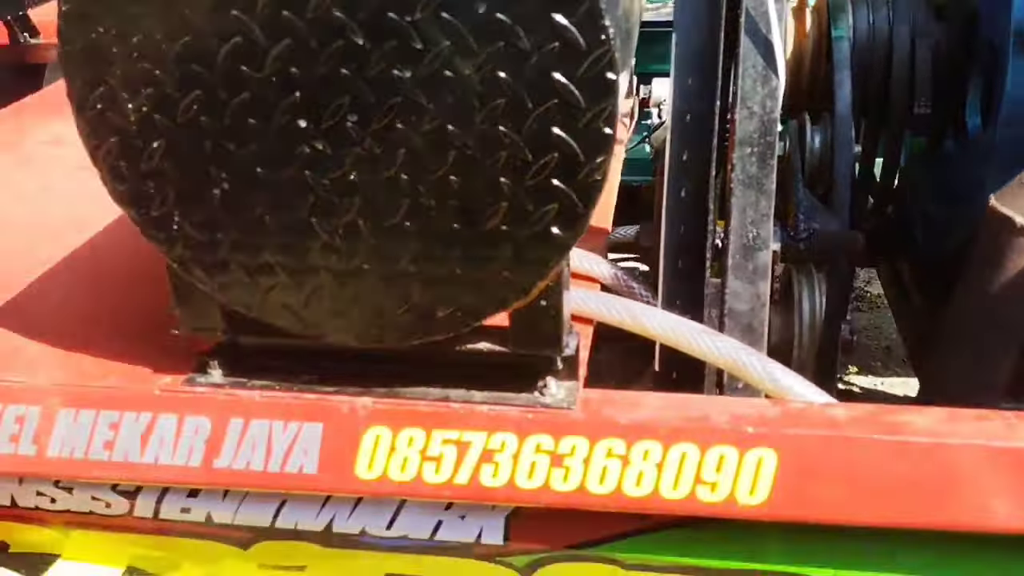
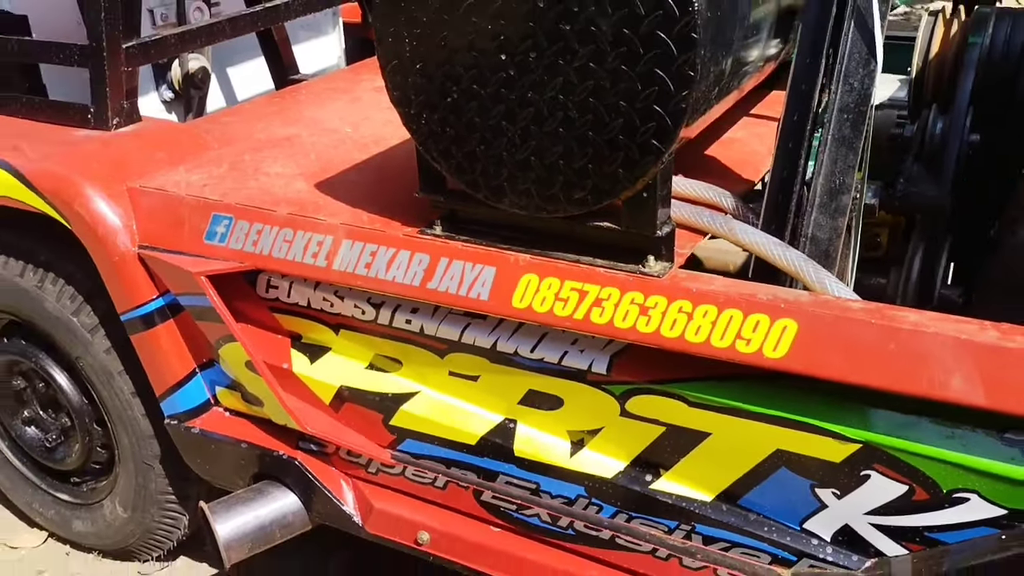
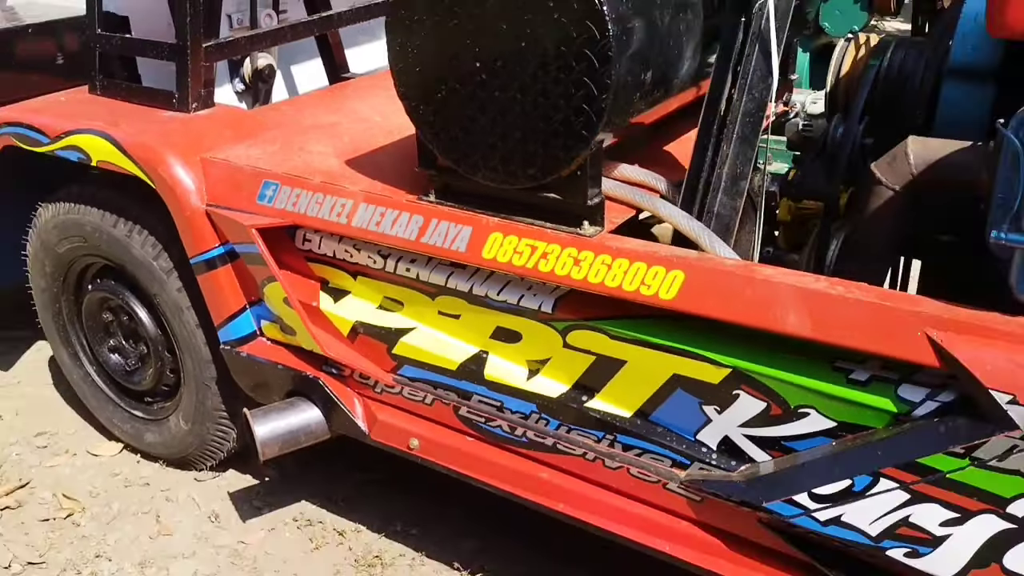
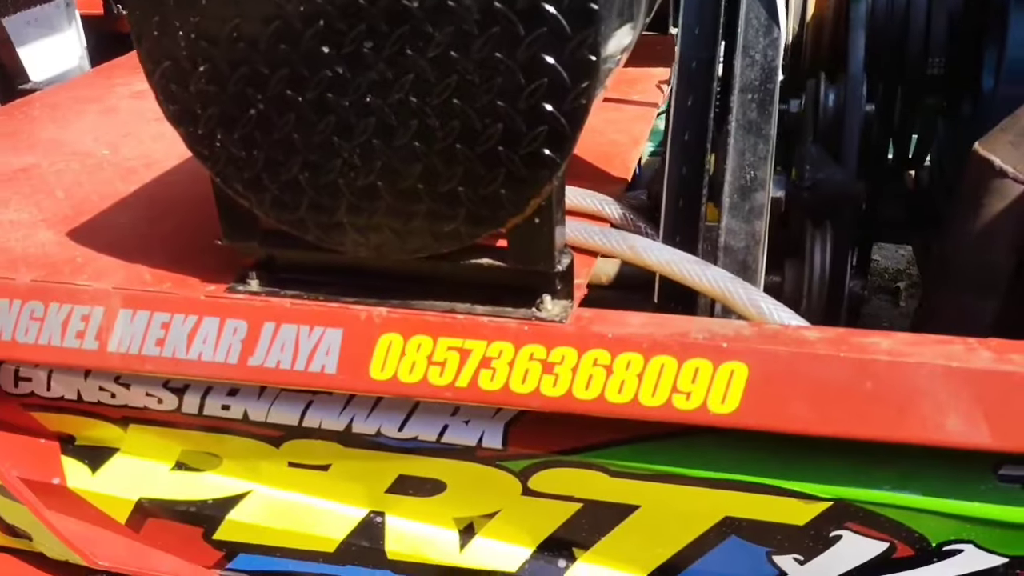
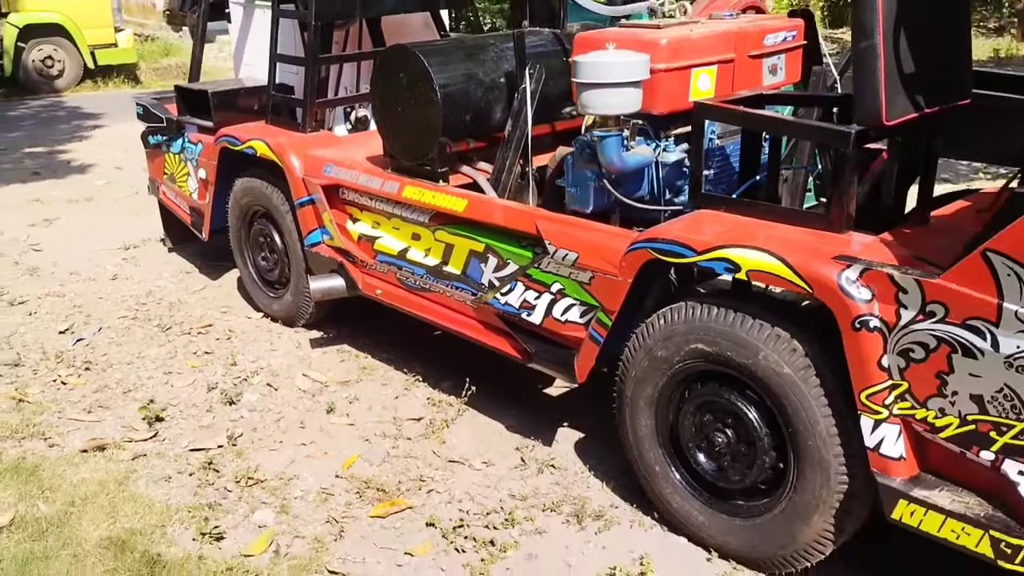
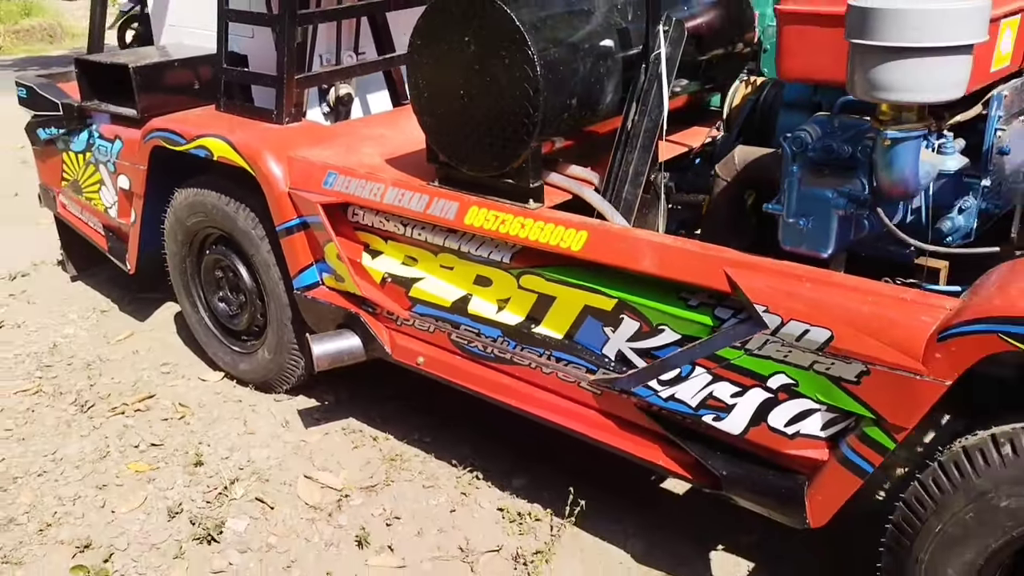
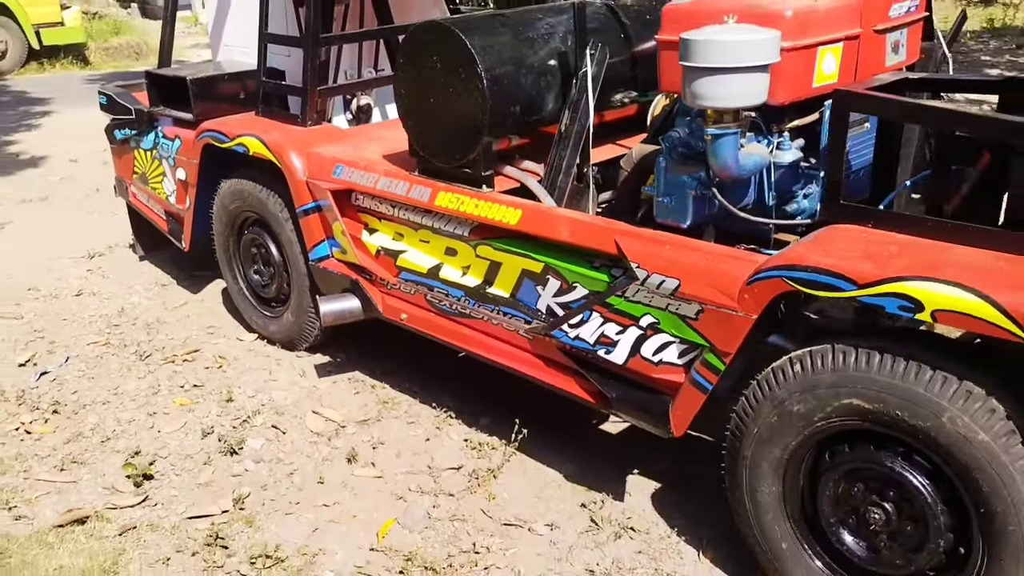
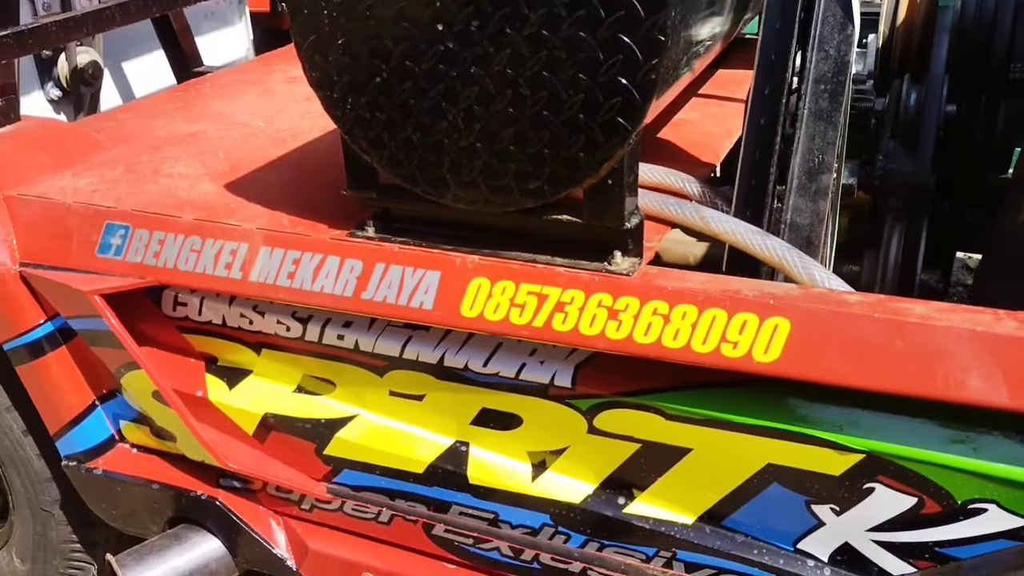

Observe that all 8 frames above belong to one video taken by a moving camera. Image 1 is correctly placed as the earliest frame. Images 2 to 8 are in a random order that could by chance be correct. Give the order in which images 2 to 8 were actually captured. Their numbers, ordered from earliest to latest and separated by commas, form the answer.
4, 8, 2, 3, 6, 7, 5
